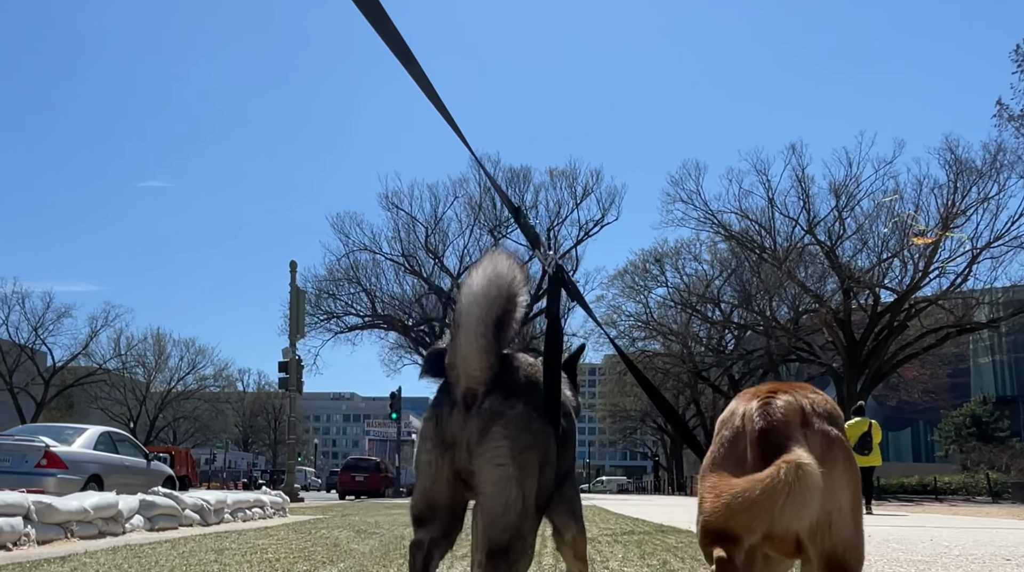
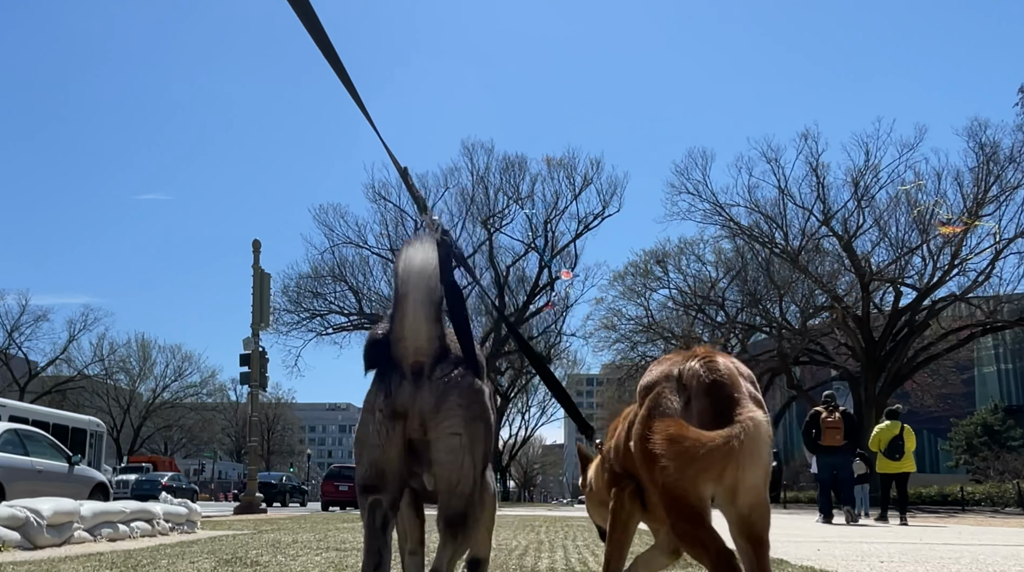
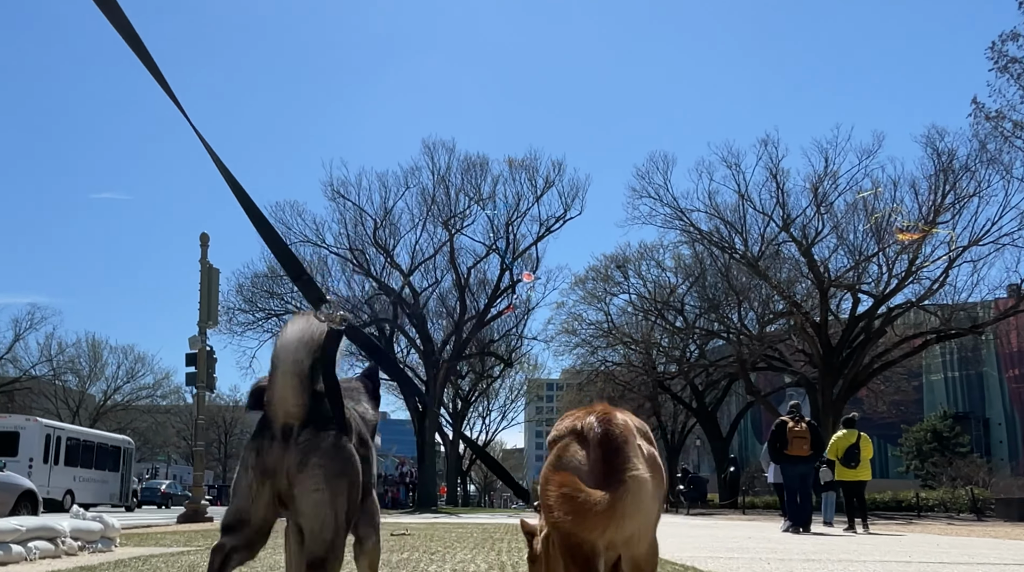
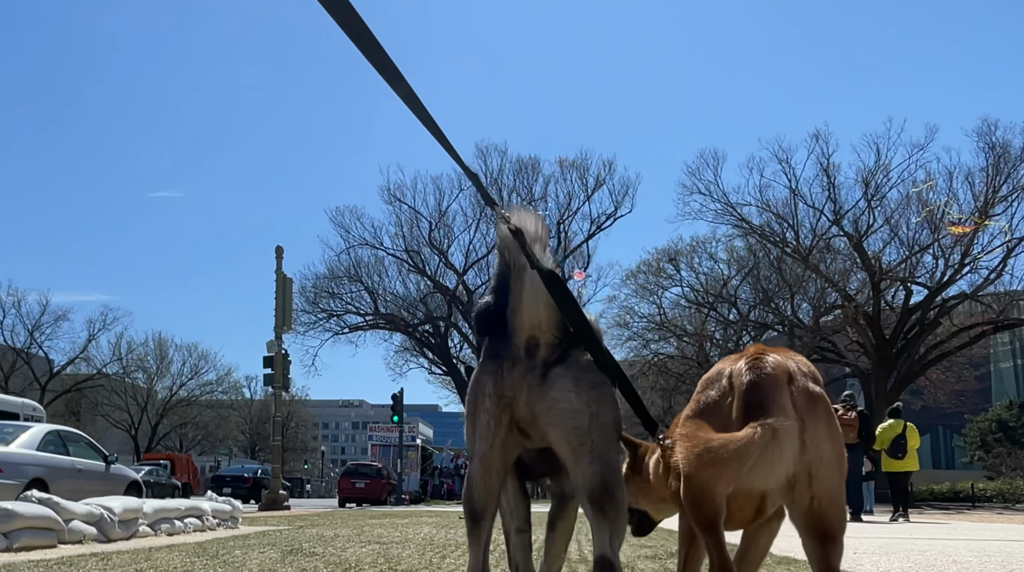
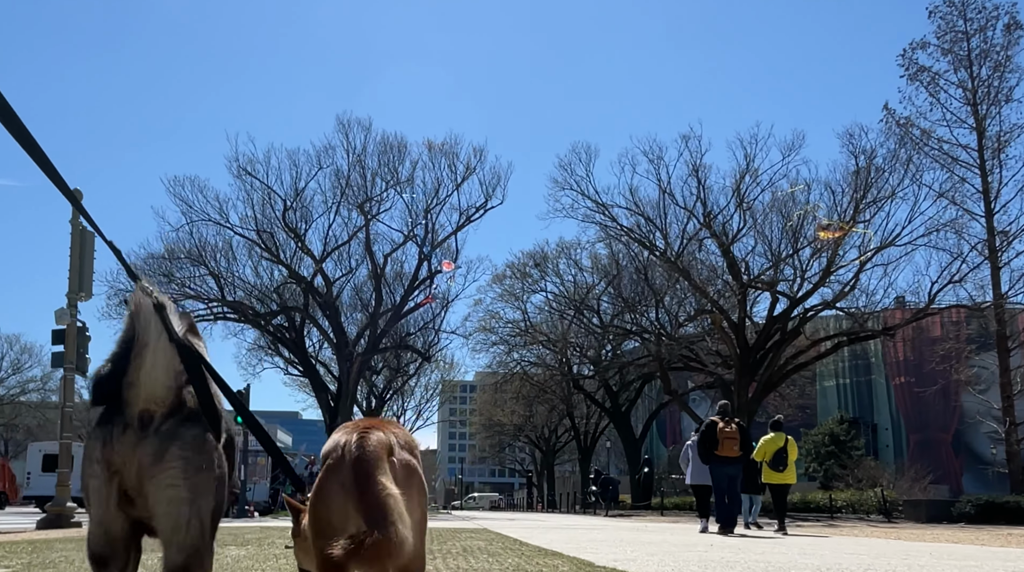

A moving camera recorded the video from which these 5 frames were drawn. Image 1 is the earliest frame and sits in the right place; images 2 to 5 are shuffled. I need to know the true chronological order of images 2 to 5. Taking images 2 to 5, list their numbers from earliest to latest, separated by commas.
4, 2, 3, 5
